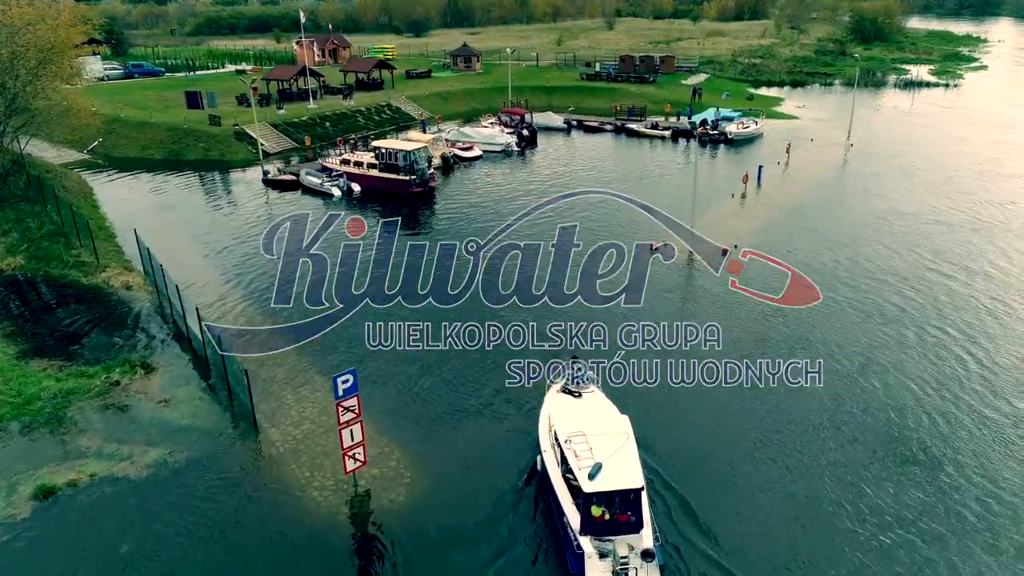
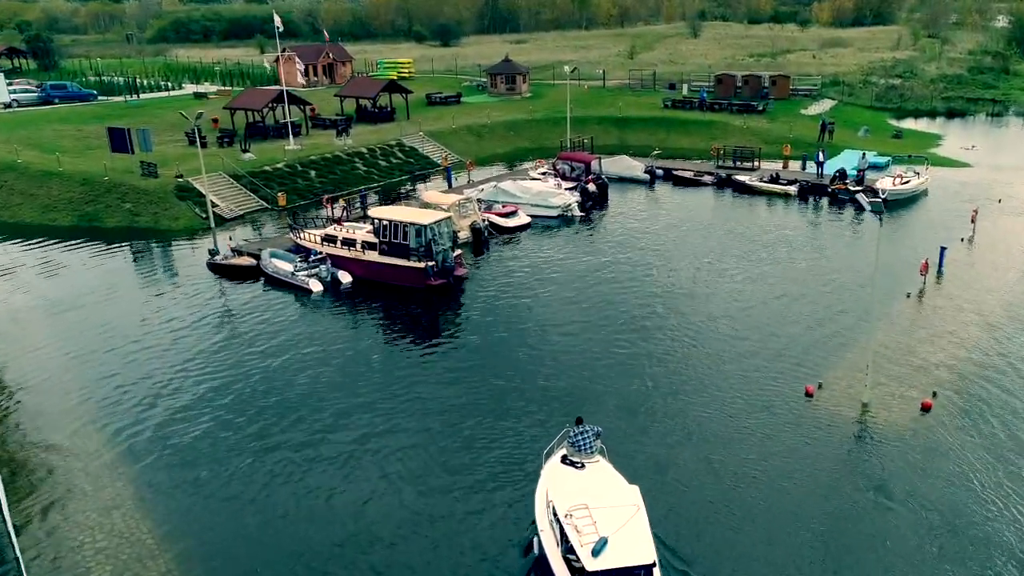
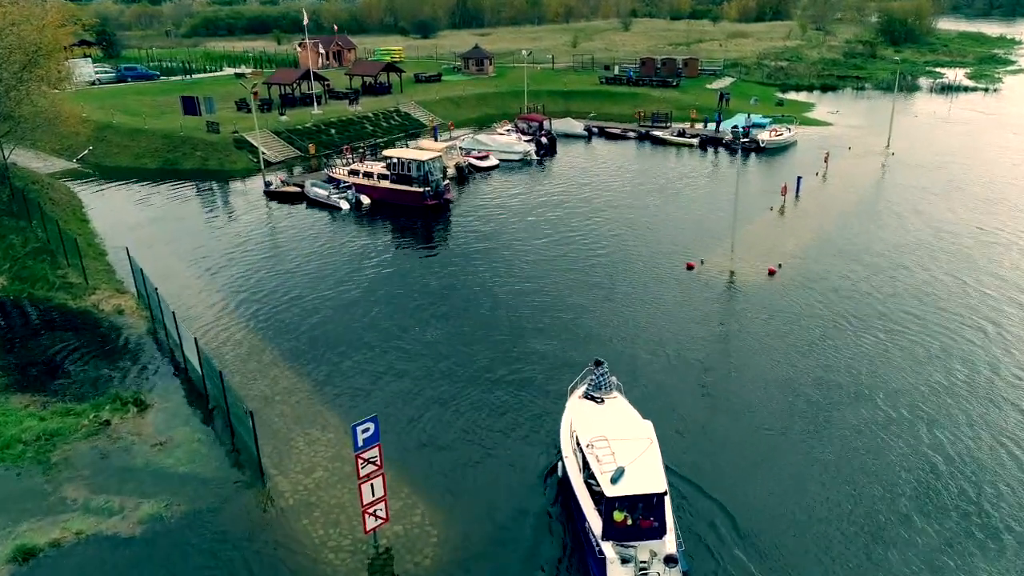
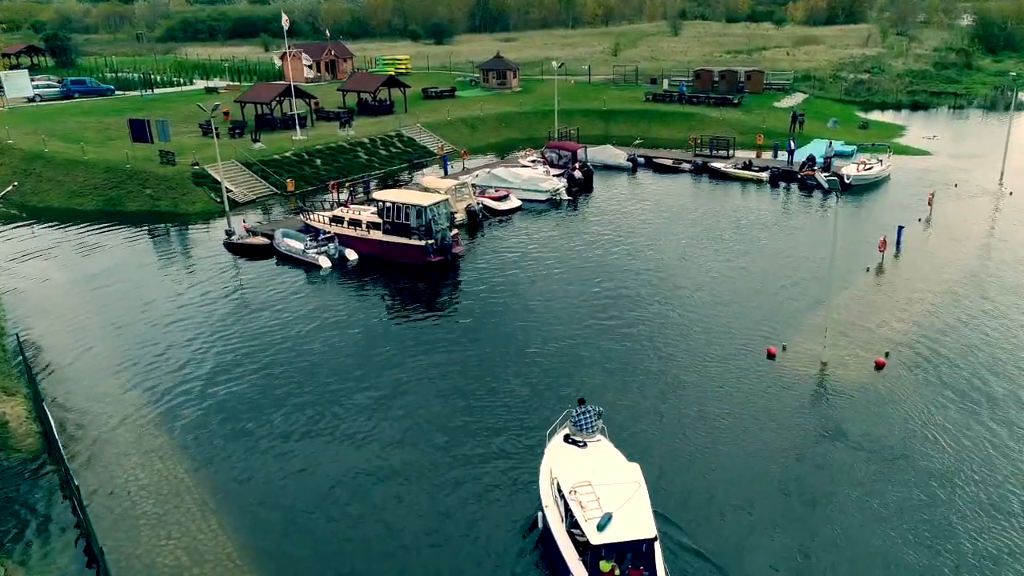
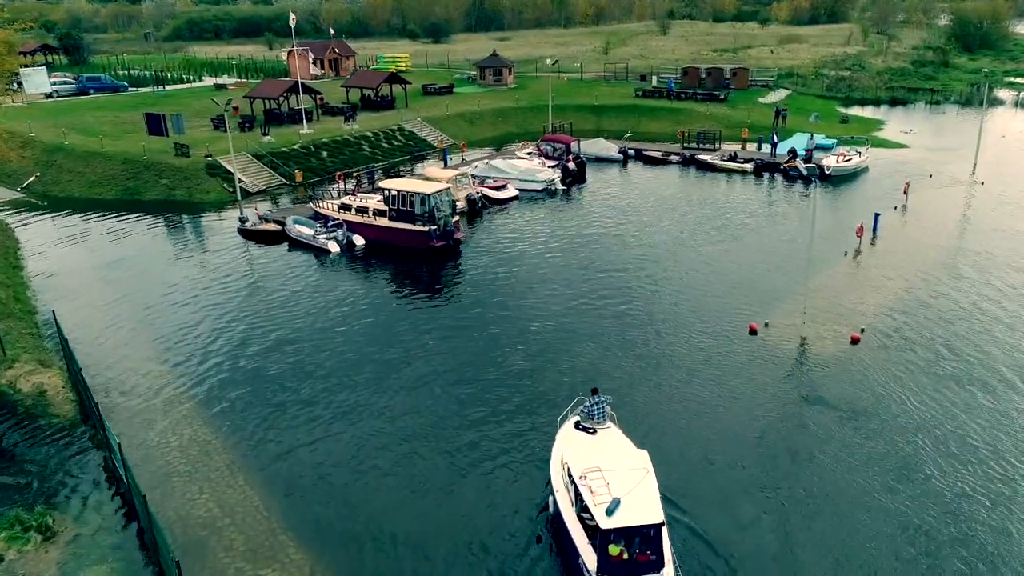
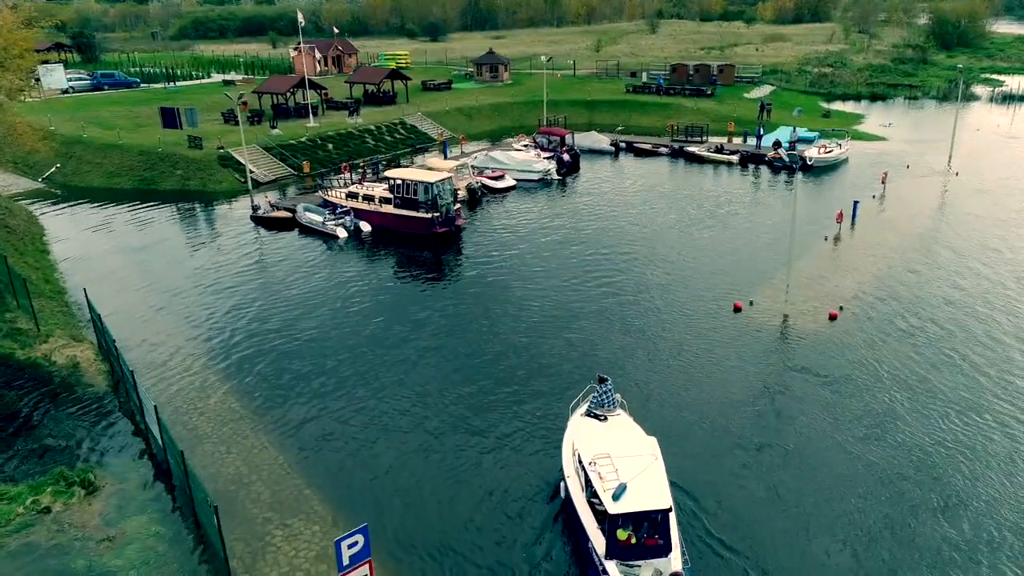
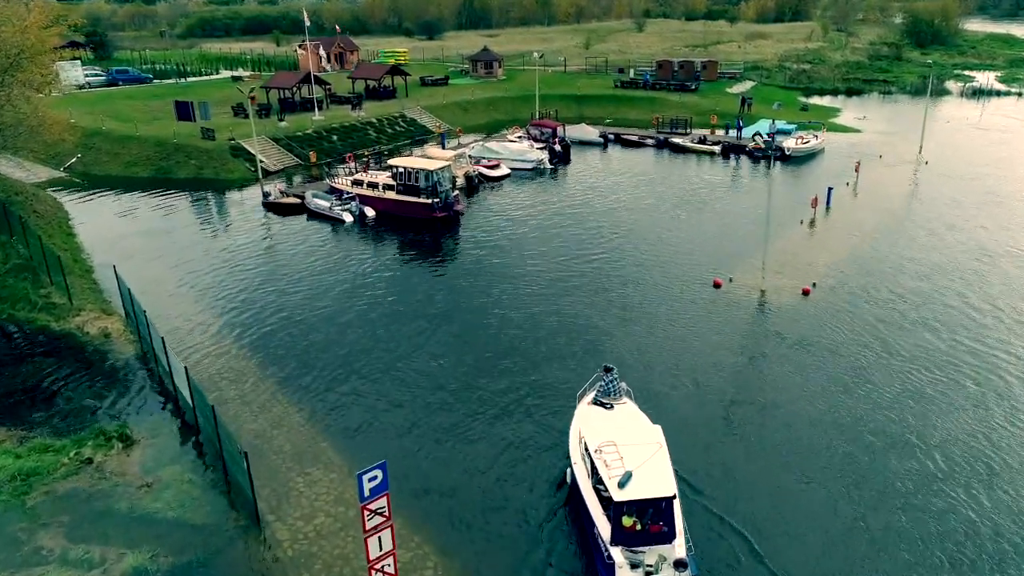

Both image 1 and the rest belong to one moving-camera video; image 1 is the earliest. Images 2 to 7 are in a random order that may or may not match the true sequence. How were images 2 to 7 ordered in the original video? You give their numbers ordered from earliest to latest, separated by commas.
3, 7, 6, 5, 4, 2
